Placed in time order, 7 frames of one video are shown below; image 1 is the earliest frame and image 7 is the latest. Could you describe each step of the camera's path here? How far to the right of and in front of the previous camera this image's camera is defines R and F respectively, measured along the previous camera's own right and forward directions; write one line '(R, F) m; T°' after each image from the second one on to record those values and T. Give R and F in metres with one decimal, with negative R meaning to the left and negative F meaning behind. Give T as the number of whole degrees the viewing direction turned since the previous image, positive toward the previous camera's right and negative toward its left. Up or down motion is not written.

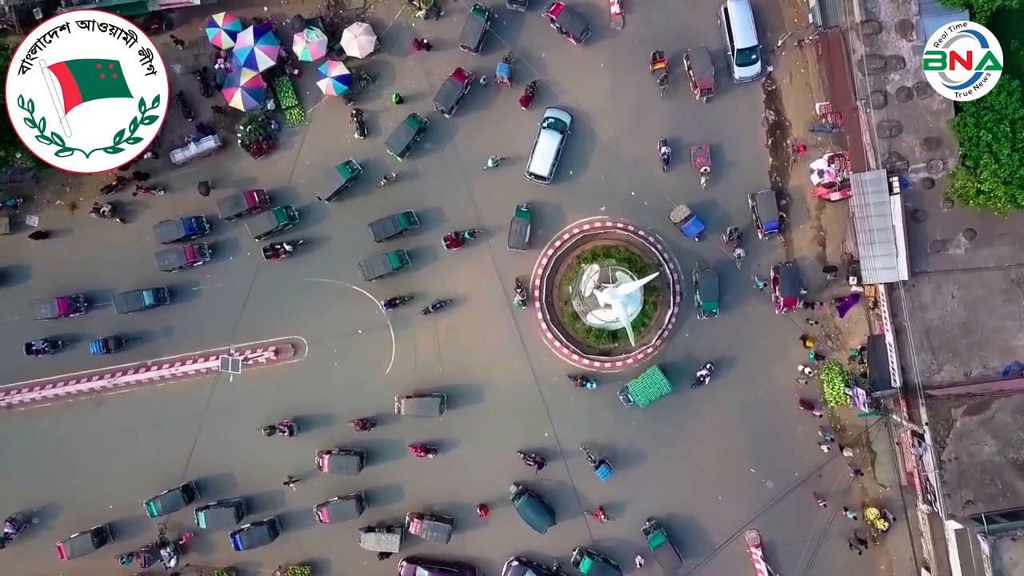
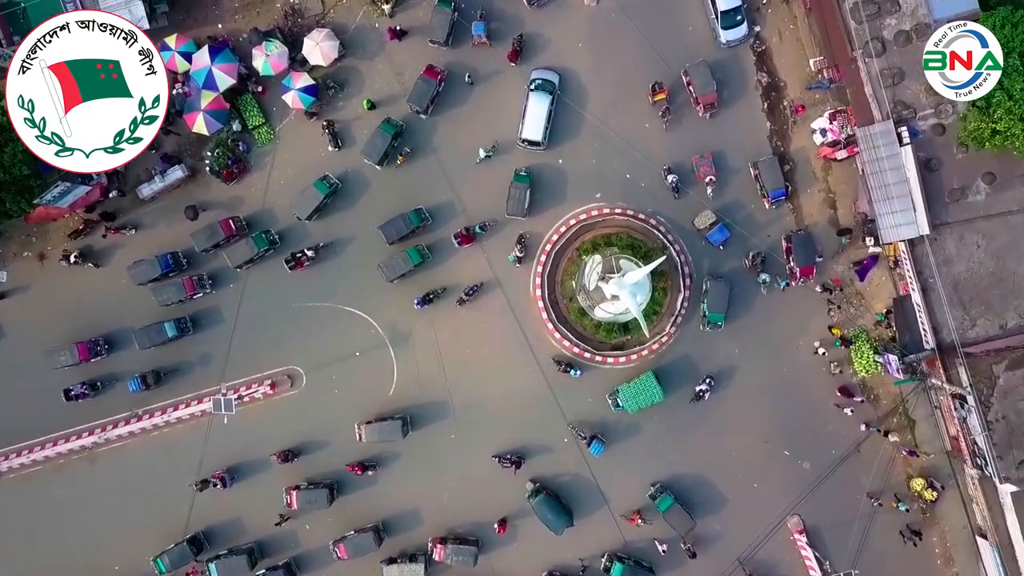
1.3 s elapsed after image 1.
(+0.1, +1.8) m; 0°
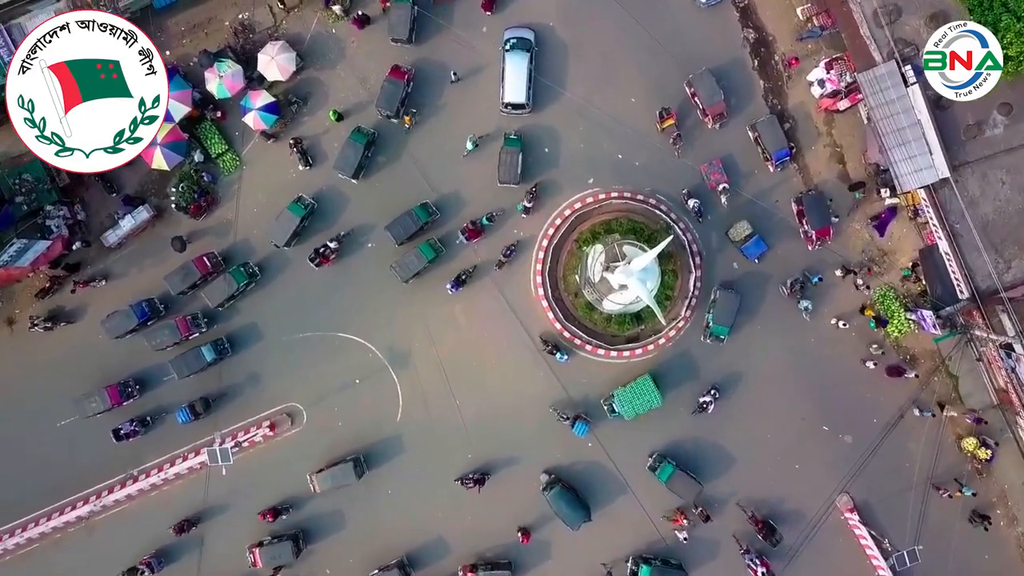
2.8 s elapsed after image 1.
(+0.1, +2.0) m; 0°
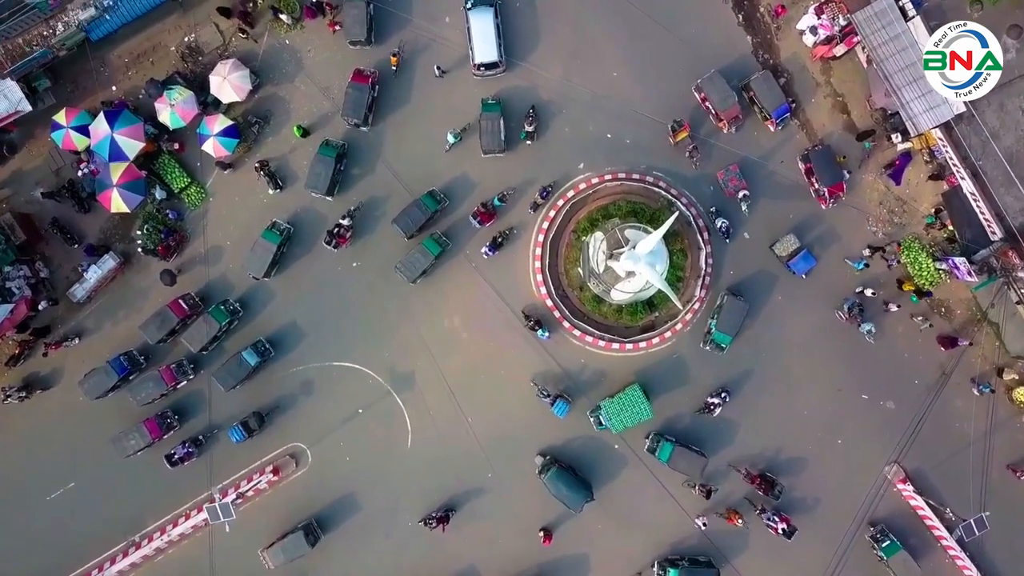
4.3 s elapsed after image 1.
(+0.1, +2.0) m; 0°
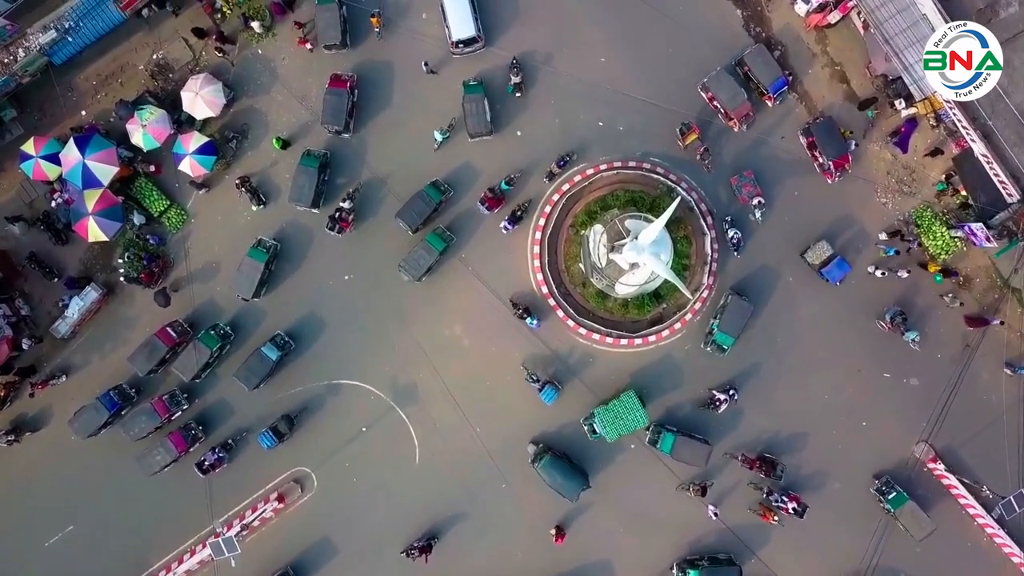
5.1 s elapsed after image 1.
(+0.1, +1.1) m; 0°
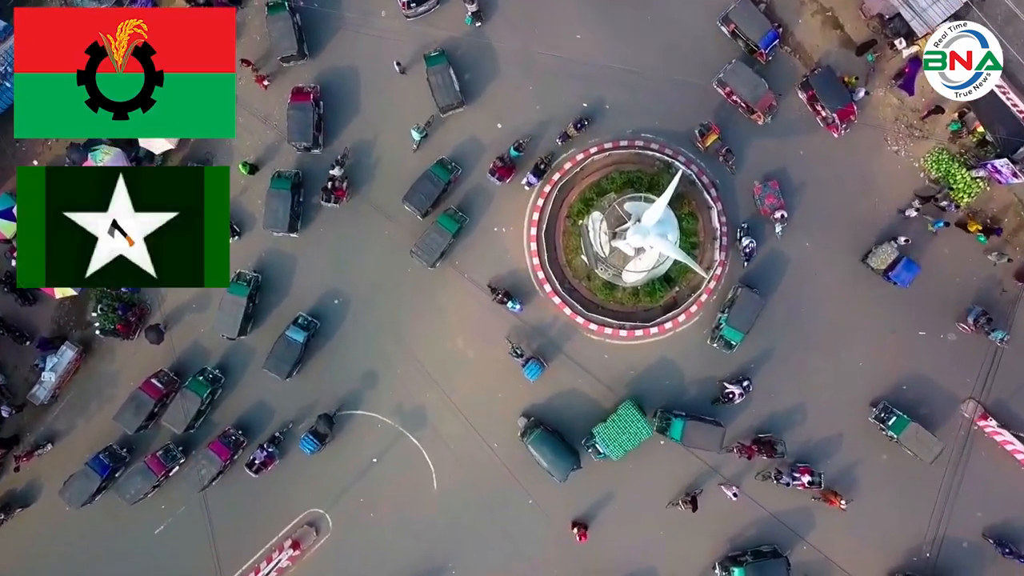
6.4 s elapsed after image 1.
(+0.1, +1.7) m; 0°
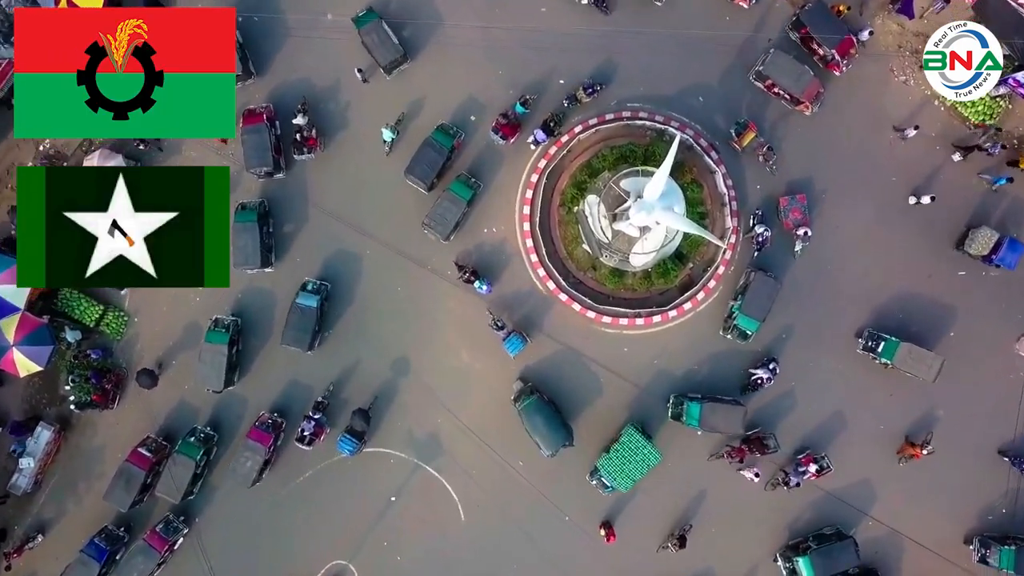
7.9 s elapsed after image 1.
(+0.1, +2.1) m; 0°
